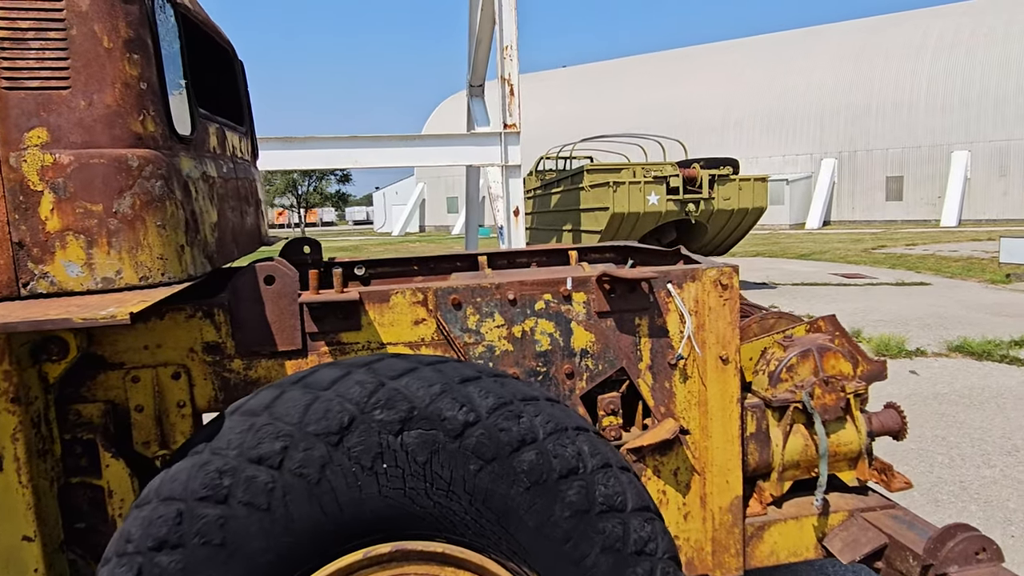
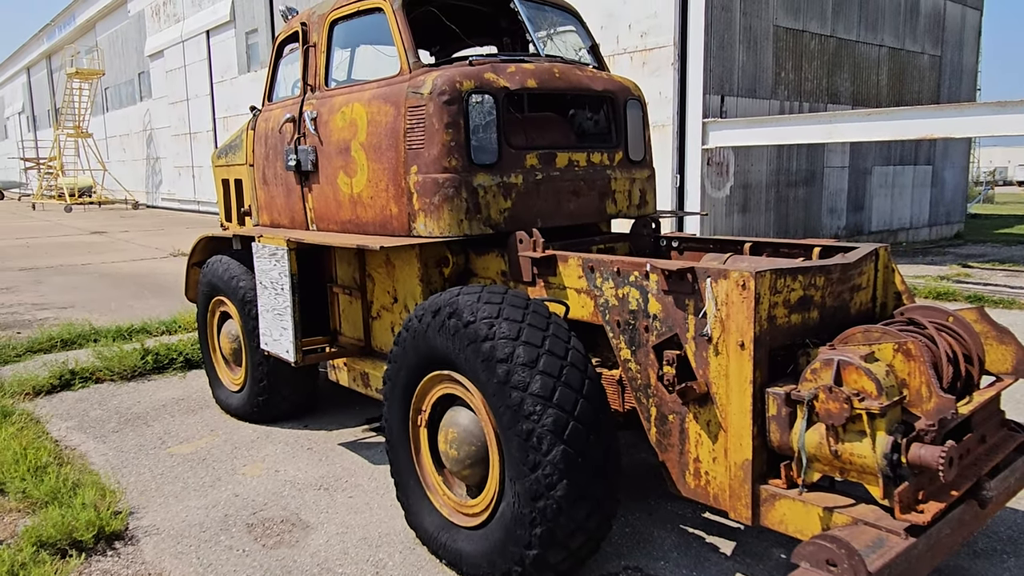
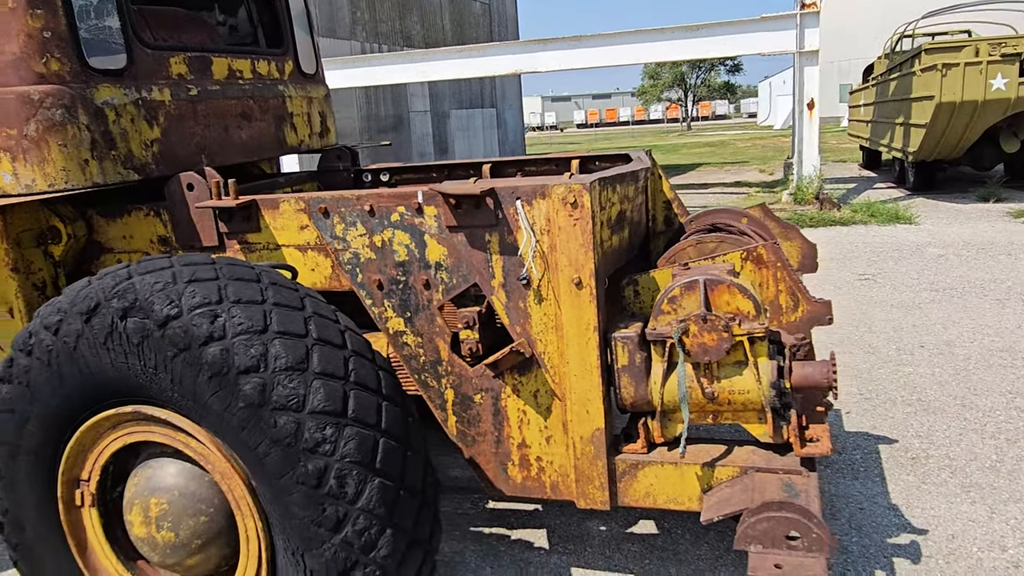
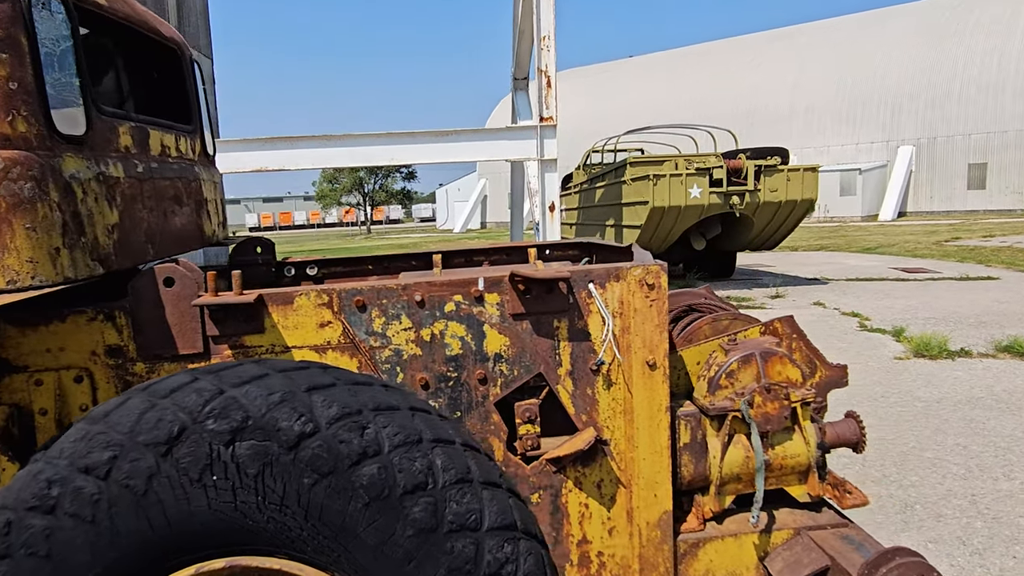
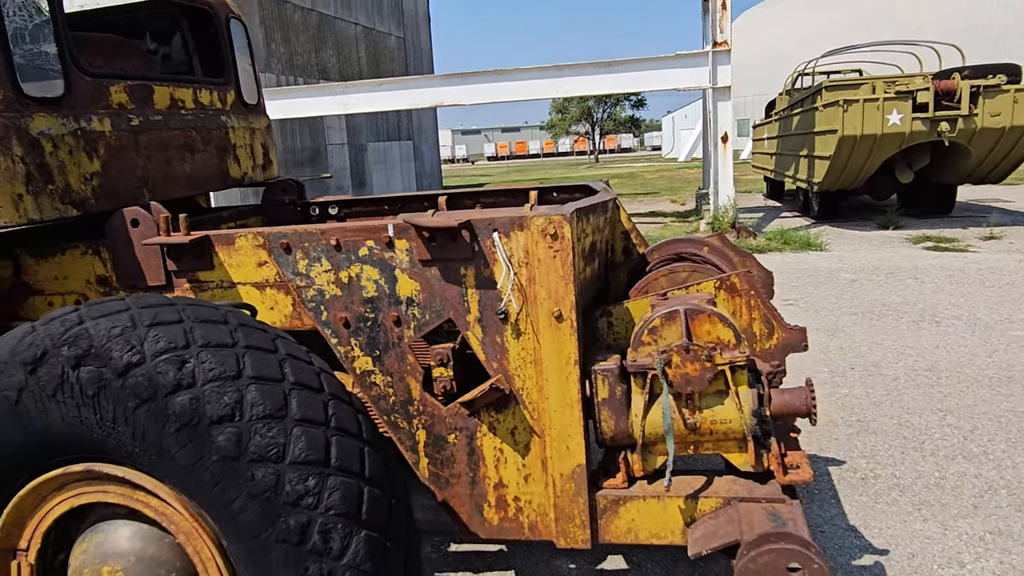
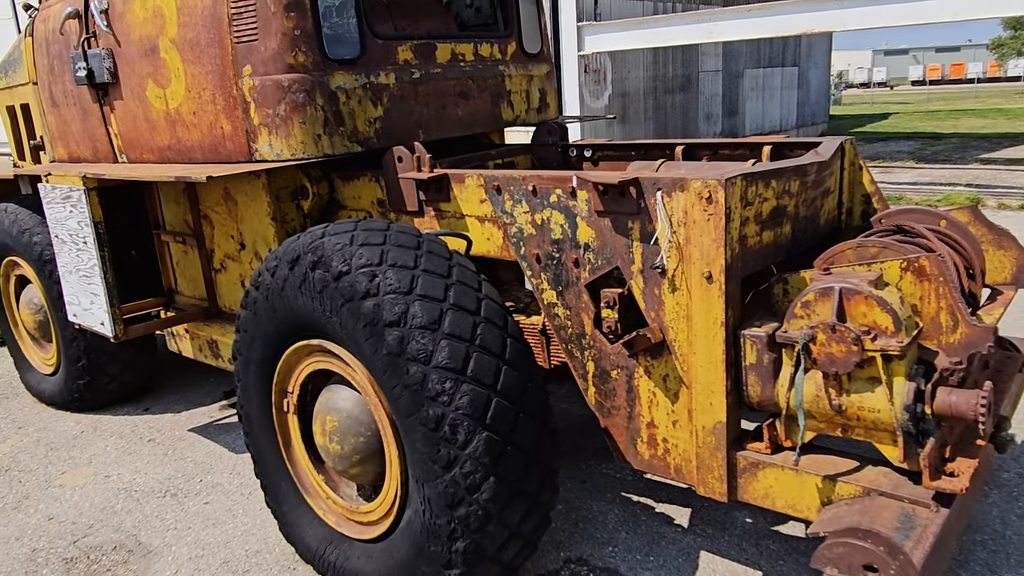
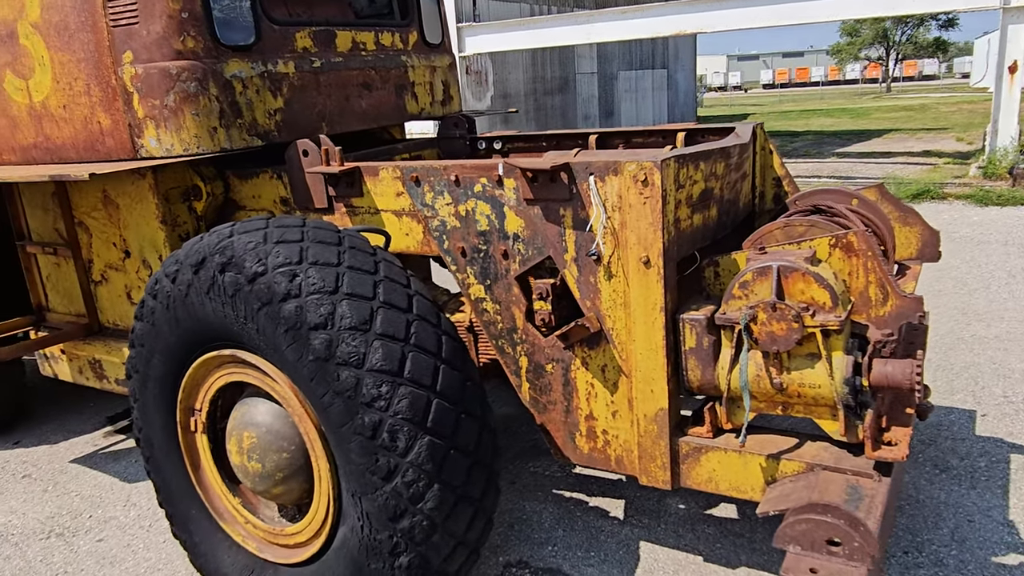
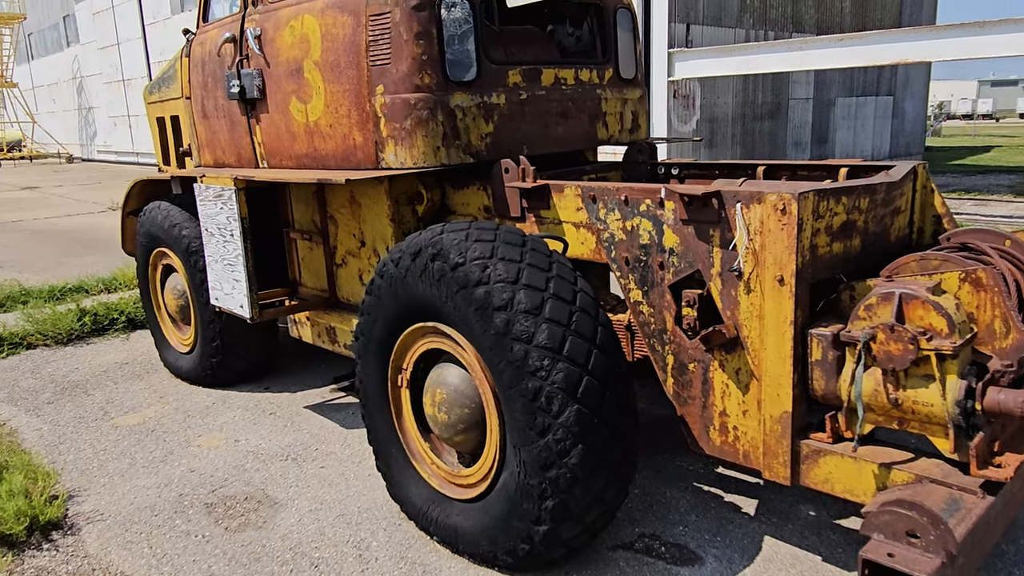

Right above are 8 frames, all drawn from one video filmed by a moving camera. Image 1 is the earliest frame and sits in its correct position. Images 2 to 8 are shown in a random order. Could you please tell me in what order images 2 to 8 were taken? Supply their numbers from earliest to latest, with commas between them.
4, 5, 3, 7, 6, 8, 2
